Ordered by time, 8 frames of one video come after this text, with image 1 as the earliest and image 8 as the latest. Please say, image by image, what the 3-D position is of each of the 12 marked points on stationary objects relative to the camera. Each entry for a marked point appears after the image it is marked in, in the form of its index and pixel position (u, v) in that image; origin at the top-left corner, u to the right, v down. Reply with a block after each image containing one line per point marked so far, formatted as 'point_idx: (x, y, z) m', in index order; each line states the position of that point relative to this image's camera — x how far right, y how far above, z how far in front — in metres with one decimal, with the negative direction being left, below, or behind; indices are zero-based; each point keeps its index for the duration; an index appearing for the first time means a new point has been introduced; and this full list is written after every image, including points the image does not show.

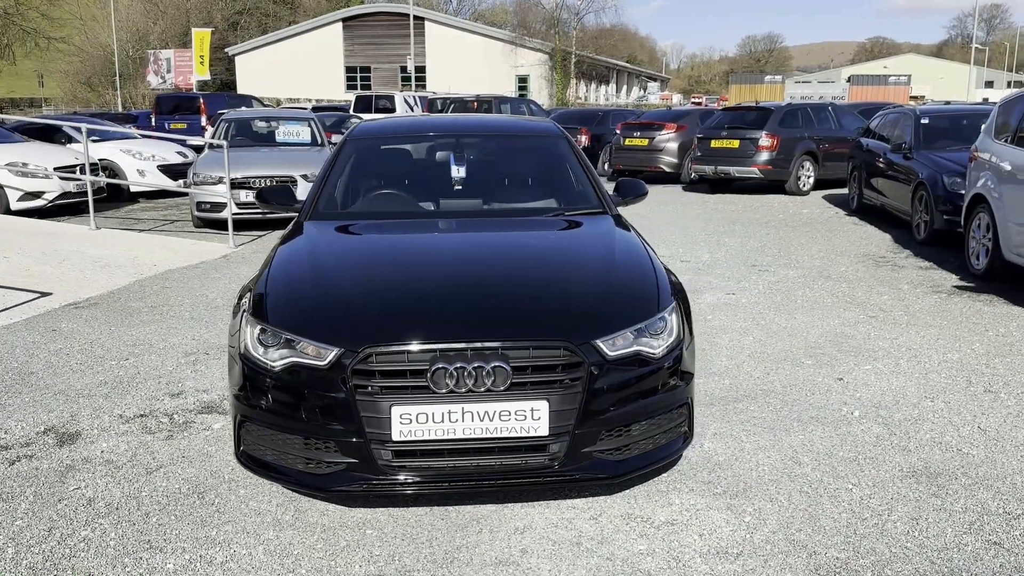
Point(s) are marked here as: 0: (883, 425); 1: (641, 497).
0: (+1.7, -0.6, +4.1) m
1: (+0.5, -0.8, +3.3) m
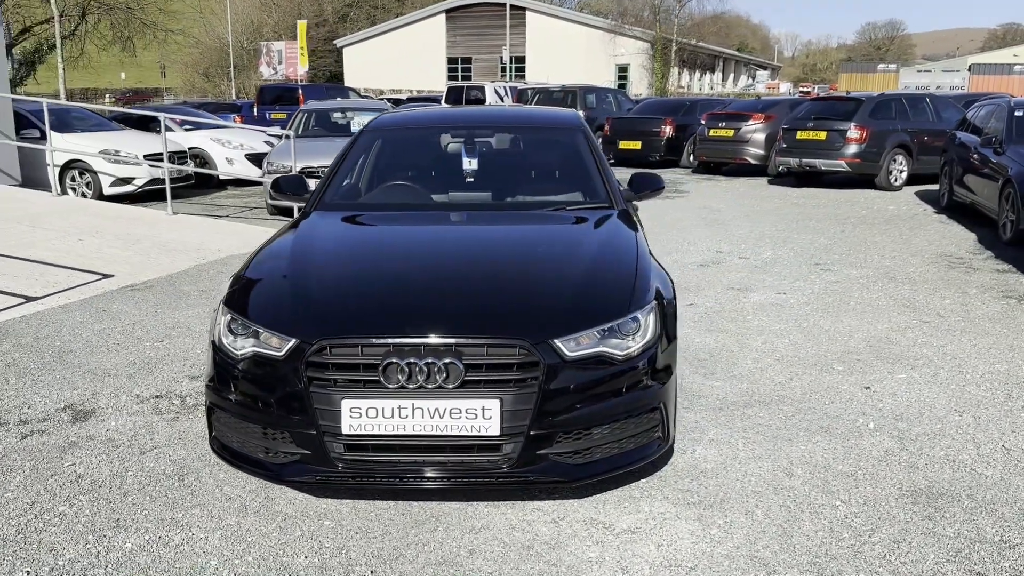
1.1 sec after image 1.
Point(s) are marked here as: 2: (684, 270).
0: (+1.7, -0.7, +3.8) m
1: (+0.4, -0.8, +3.2) m
2: (+1.5, +0.1, +7.7) m
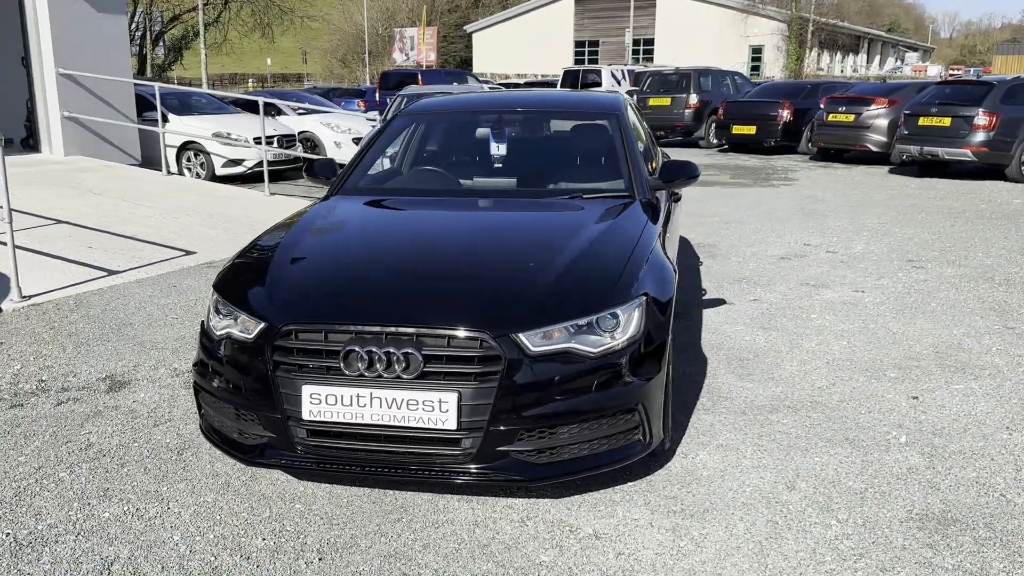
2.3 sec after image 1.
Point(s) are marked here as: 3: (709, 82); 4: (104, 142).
0: (+1.6, -0.7, +3.5) m
1: (+0.3, -0.8, +3.1) m
2: (+2.0, +0.2, +7.3) m
3: (+4.4, +4.6, +19.6) m
4: (-5.5, +2.0, +12.0) m
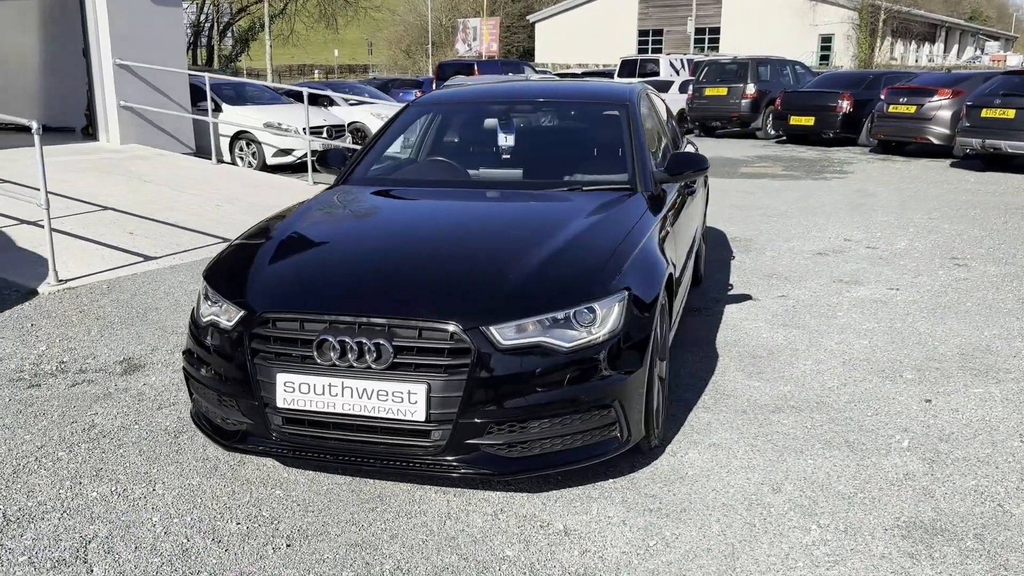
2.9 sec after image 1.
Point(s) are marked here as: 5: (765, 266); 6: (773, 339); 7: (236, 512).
0: (+1.6, -0.7, +3.4) m
1: (+0.2, -0.7, +3.1) m
2: (+2.3, +0.2, +7.1) m
3: (+5.5, +4.7, +19.2) m
4: (-4.9, +2.2, +12.3) m
5: (+2.0, +0.2, +6.9) m
6: (+1.5, -0.3, +5.0) m
7: (-0.9, -0.8, +3.0) m
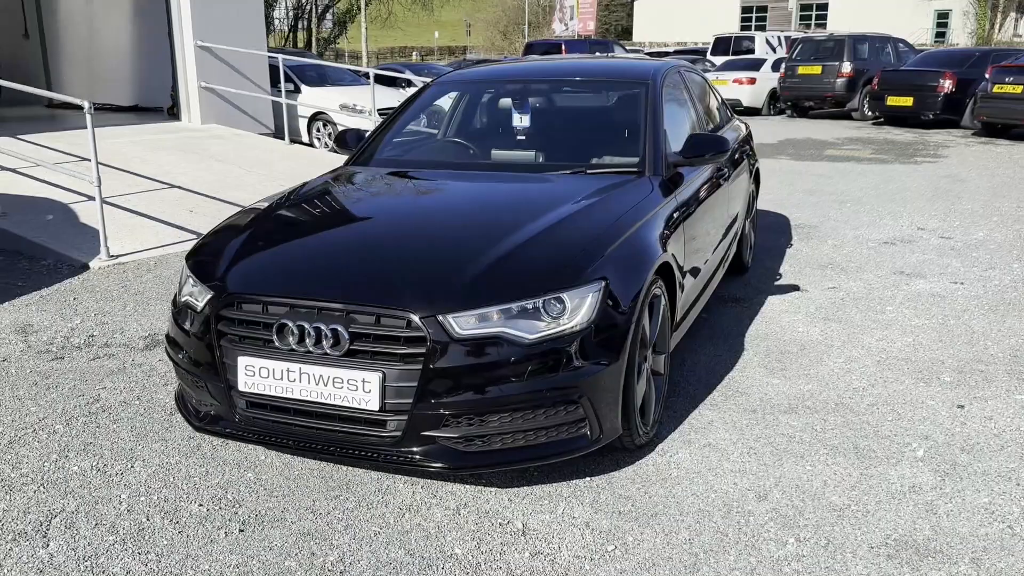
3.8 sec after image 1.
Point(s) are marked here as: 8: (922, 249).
0: (+1.5, -0.7, +3.1) m
1: (+0.1, -0.7, +2.9) m
2: (+2.6, +0.3, +6.7) m
3: (+7.3, +4.9, +18.2) m
4: (-3.9, +2.5, +12.6) m
5: (+2.3, +0.2, +6.5) m
6: (+1.6, -0.2, +4.7) m
7: (-1.1, -0.7, +3.0) m
8: (+3.1, +0.3, +6.7) m
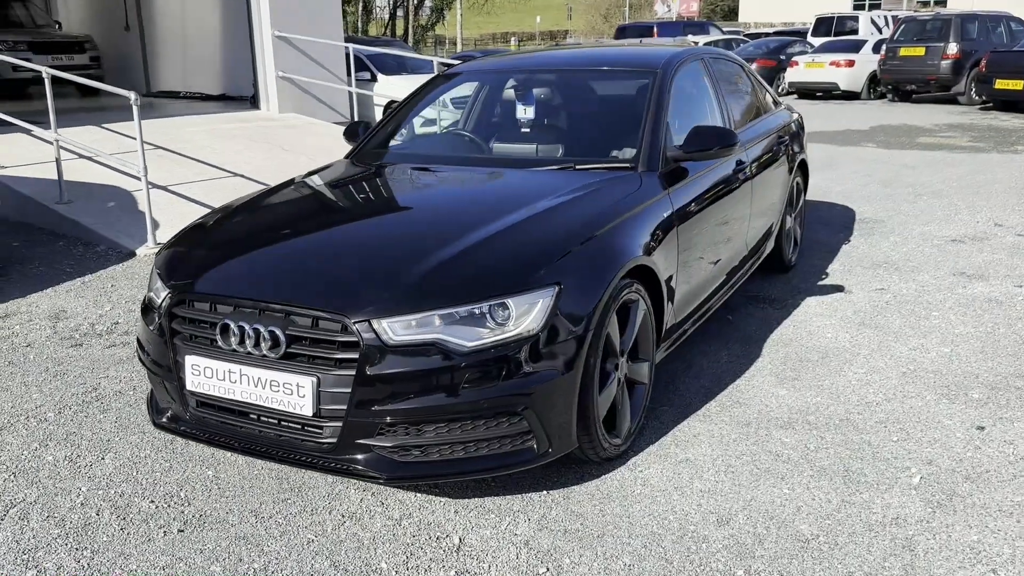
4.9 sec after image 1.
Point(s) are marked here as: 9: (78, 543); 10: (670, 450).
0: (+1.3, -0.7, +2.8) m
1: (-0.1, -0.7, +2.8) m
2: (+2.9, +0.3, +6.3) m
3: (+8.9, +5.0, +17.1) m
4: (-2.9, +2.7, +12.8) m
5: (+2.6, +0.2, +6.1) m
6: (+1.6, -0.3, +4.4) m
7: (-1.2, -0.7, +3.0) m
8: (+3.3, +0.3, +6.1) m
9: (-1.3, -0.8, +2.7) m
10: (+0.6, -0.6, +3.2) m
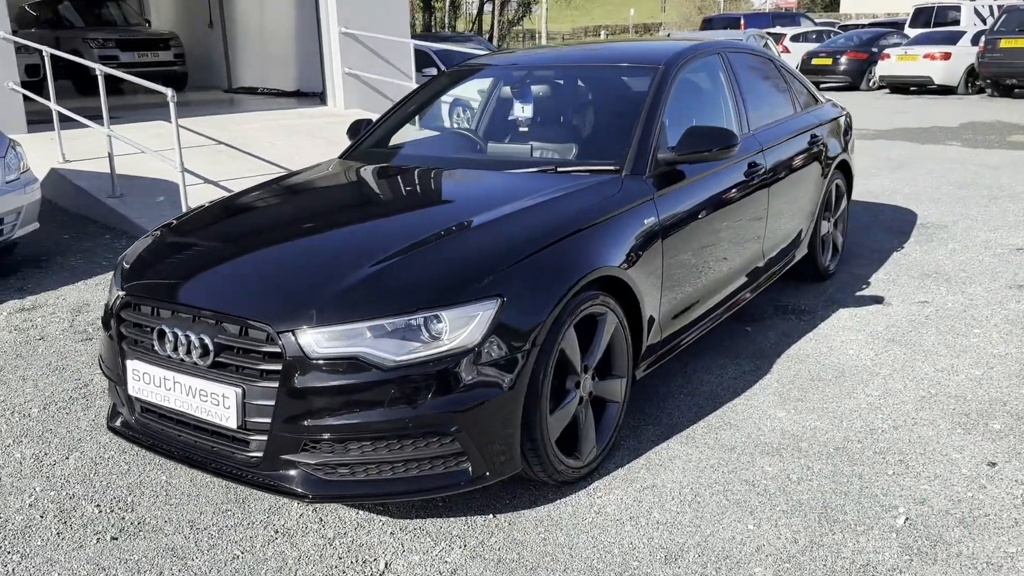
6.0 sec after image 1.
0: (+1.1, -0.8, +2.5) m
1: (-0.3, -0.7, +2.7) m
2: (+3.1, +0.2, +5.8) m
3: (+10.3, +4.8, +15.9) m
4: (-1.9, +2.8, +12.9) m
5: (+2.7, +0.2, +5.7) m
6: (+1.6, -0.3, +4.1) m
7: (-1.4, -0.7, +3.0) m
8: (+3.5, +0.2, +5.6) m
9: (-1.5, -0.8, +2.7) m
10: (+0.4, -0.6, +3.0) m
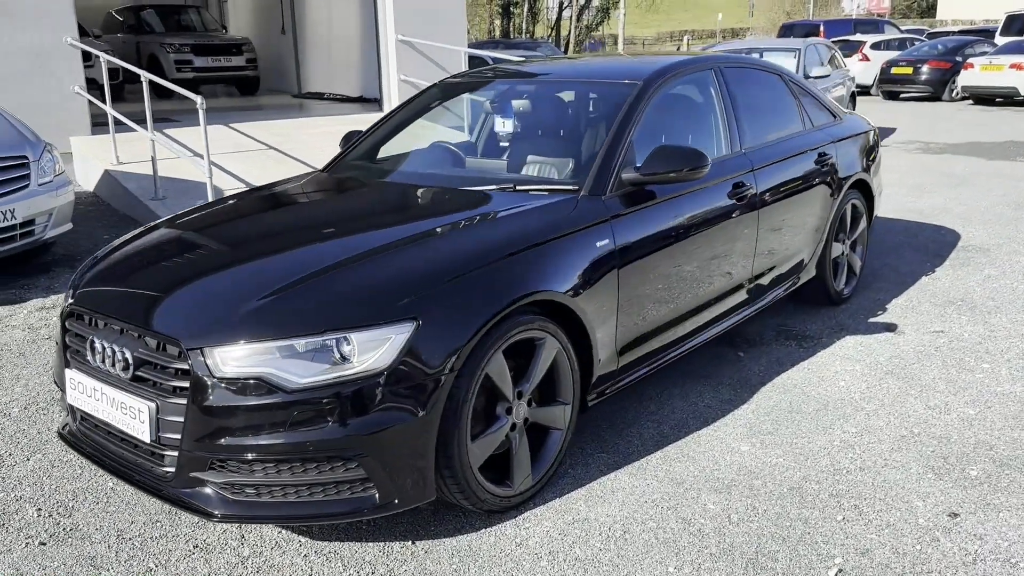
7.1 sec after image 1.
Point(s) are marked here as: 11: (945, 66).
0: (+0.9, -0.9, +2.4) m
1: (-0.6, -0.8, +2.7) m
2: (+3.1, 0.0, +5.5) m
3: (+11.4, +4.4, +14.8) m
4: (-1.1, +2.7, +13.0) m
5: (+2.7, 0.0, +5.4) m
6: (+1.5, -0.4, +3.9) m
7: (-1.6, -0.7, +3.1) m
8: (+3.5, 0.0, +5.2) m
9: (-1.8, -0.8, +2.8) m
10: (+0.2, -0.7, +2.9) m
11: (+9.2, +4.7, +18.9) m
